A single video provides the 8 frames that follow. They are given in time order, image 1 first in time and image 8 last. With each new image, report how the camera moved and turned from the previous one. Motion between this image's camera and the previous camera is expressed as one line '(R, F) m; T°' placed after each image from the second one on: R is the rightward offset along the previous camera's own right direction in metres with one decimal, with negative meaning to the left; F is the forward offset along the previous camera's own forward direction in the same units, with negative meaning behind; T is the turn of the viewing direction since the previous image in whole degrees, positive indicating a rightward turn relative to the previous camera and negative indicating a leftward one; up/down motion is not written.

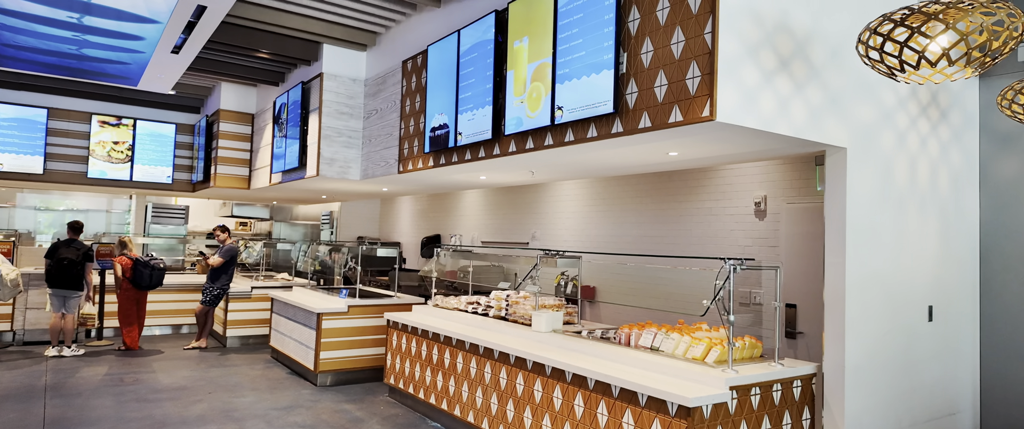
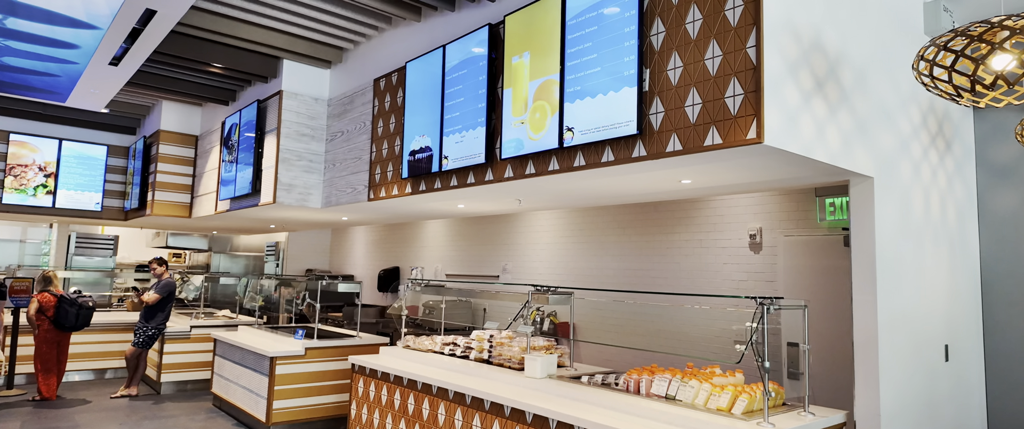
(-0.4, +0.5) m; +5°
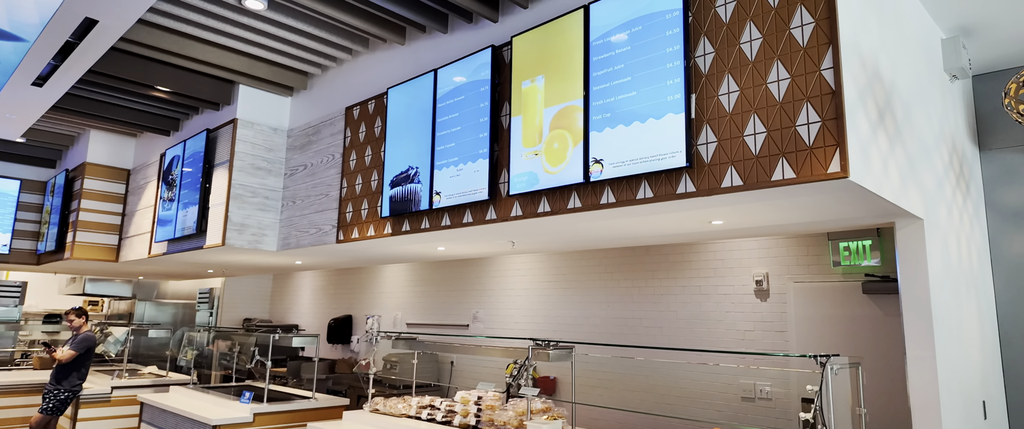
(-0.5, +0.6) m; +6°
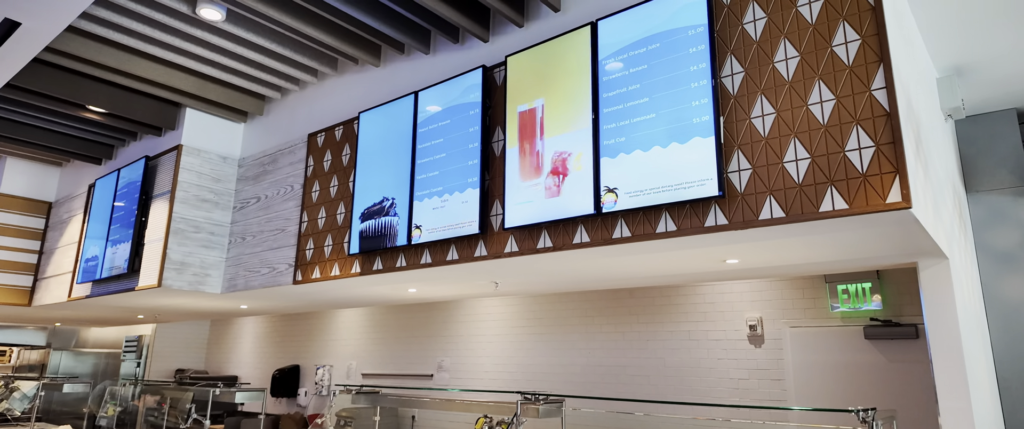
(-0.3, +0.5) m; +5°
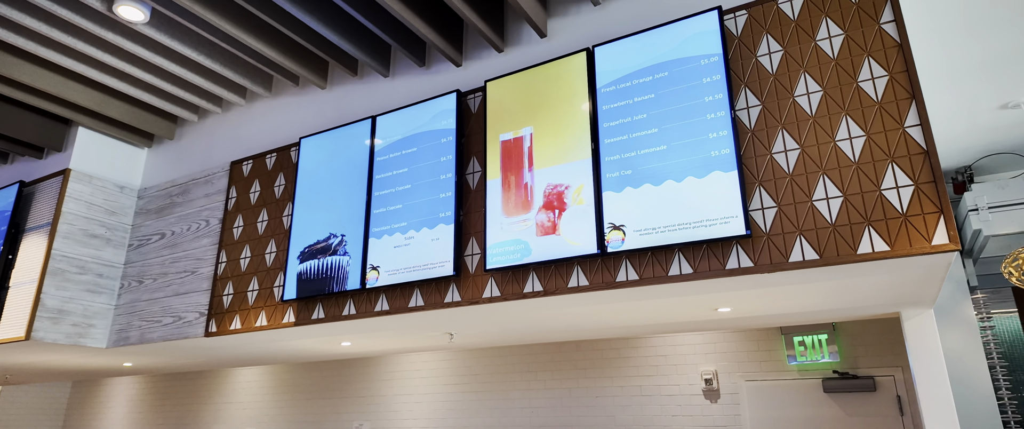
(-0.4, +0.4) m; +10°
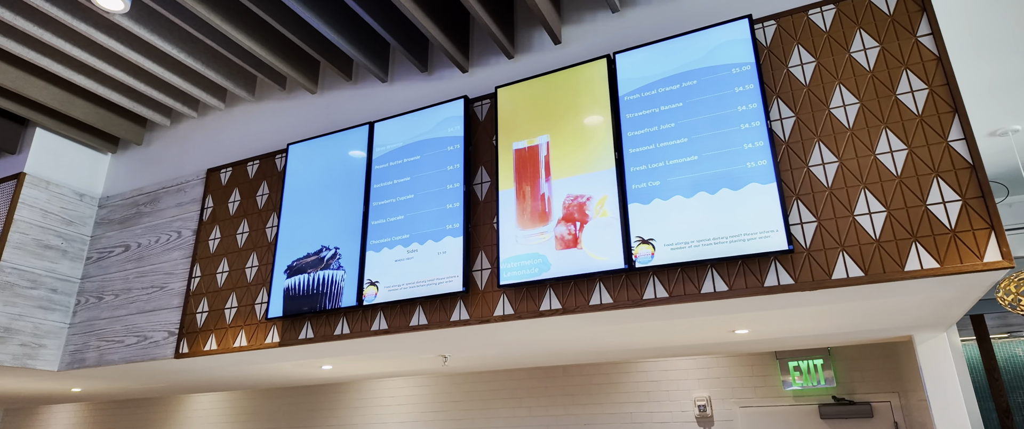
(-0.3, +0.2) m; +4°
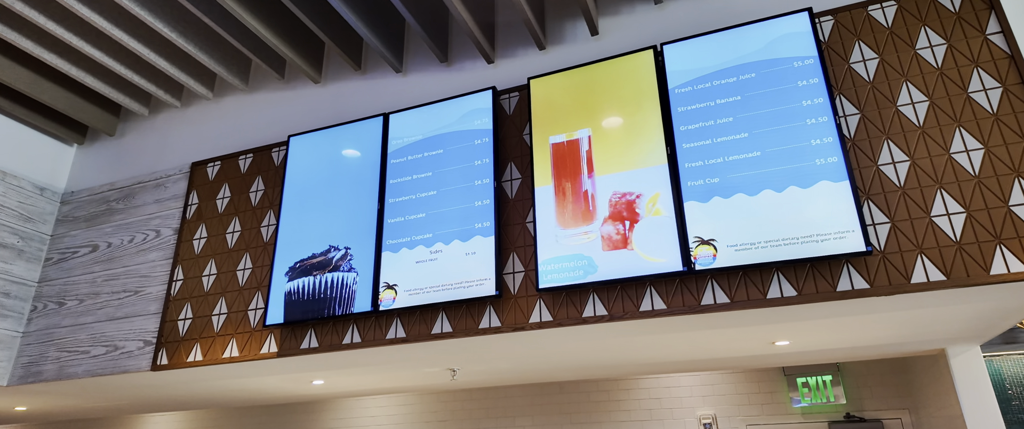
(-0.4, +0.3) m; +4°
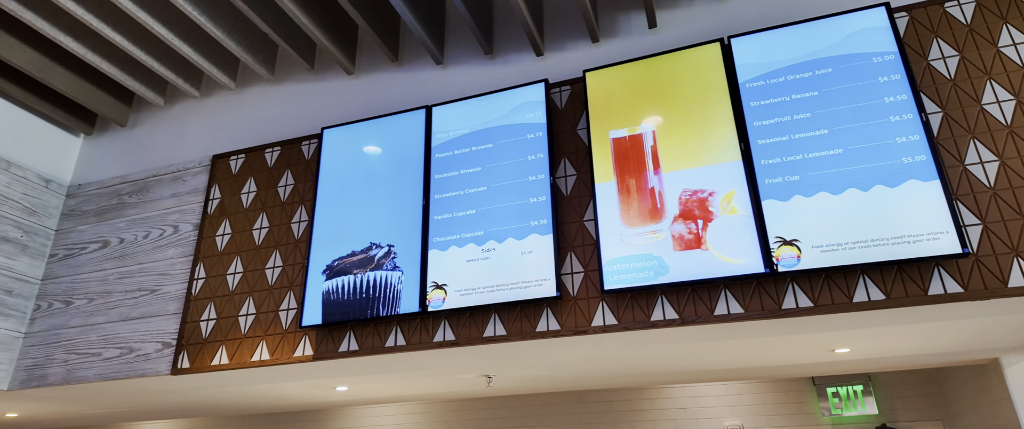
(-0.4, +0.2) m; +2°
